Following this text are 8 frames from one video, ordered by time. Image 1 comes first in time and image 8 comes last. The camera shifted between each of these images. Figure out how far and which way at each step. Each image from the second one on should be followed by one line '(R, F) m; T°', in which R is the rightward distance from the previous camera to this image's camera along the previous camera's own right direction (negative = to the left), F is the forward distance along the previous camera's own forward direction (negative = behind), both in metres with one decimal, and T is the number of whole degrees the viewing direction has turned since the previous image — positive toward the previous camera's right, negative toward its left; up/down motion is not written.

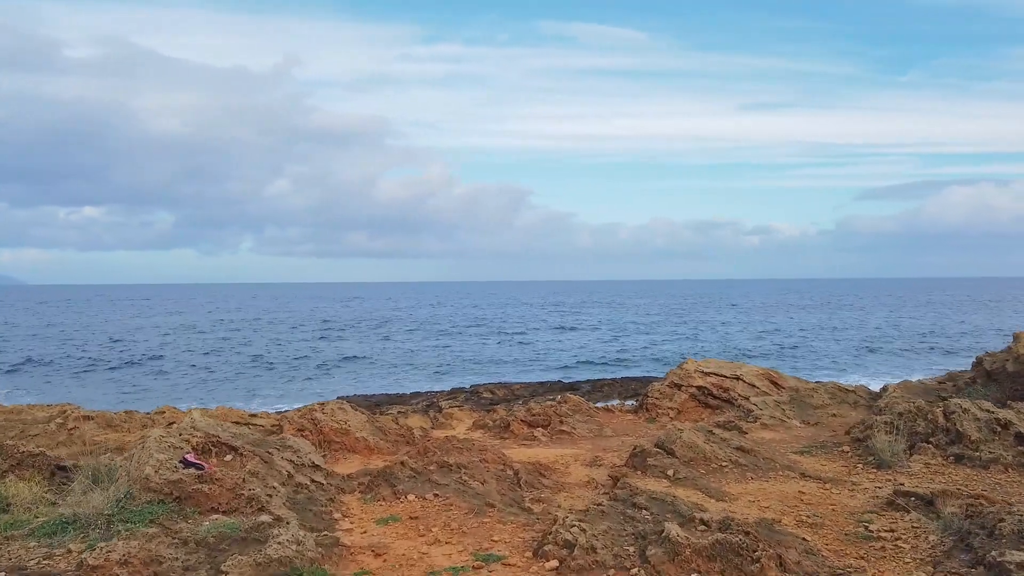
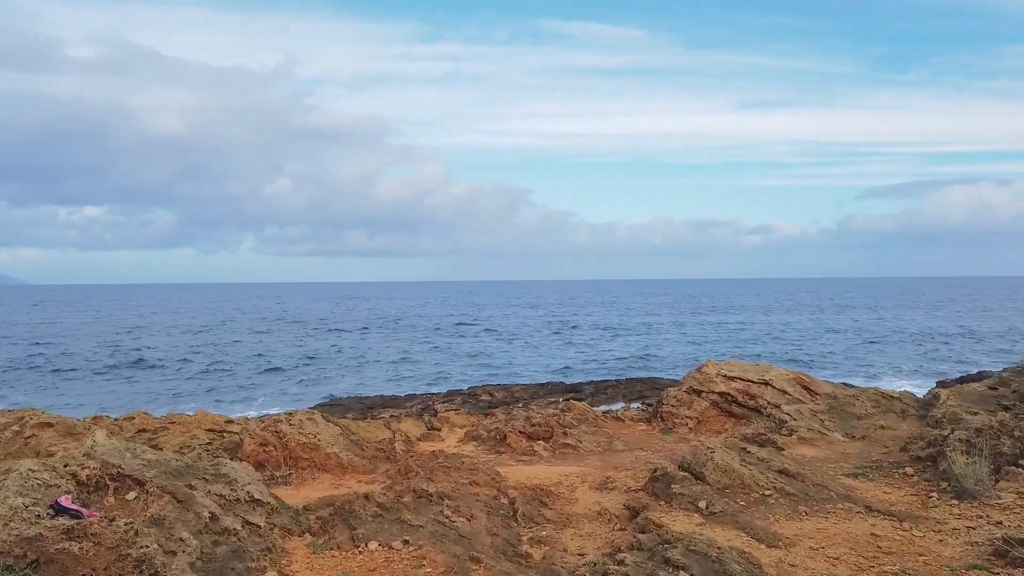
(0.0, +1.0) m; 0°
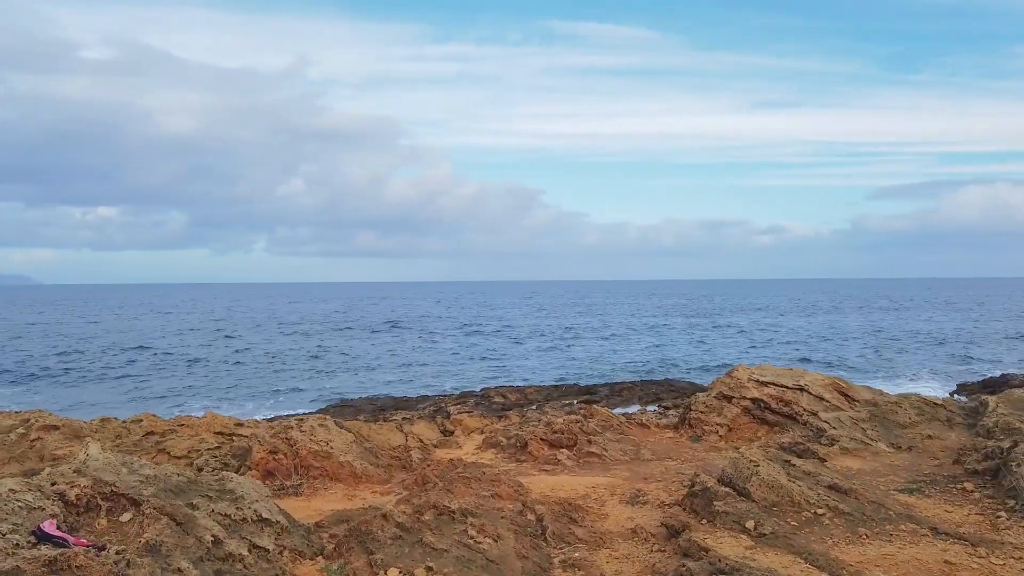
(-0.1, +0.3) m; -1°
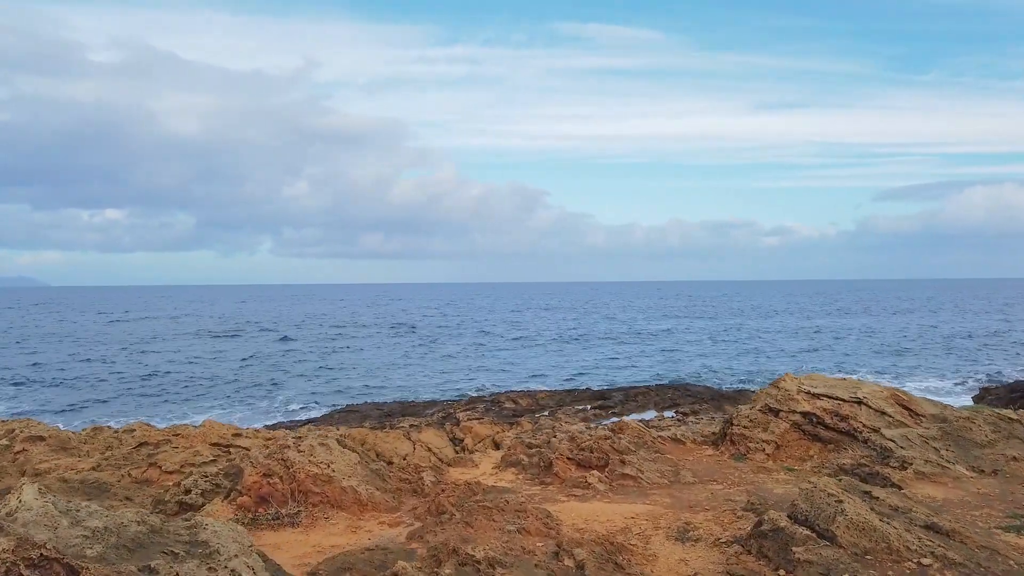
(-0.1, +0.7) m; 0°
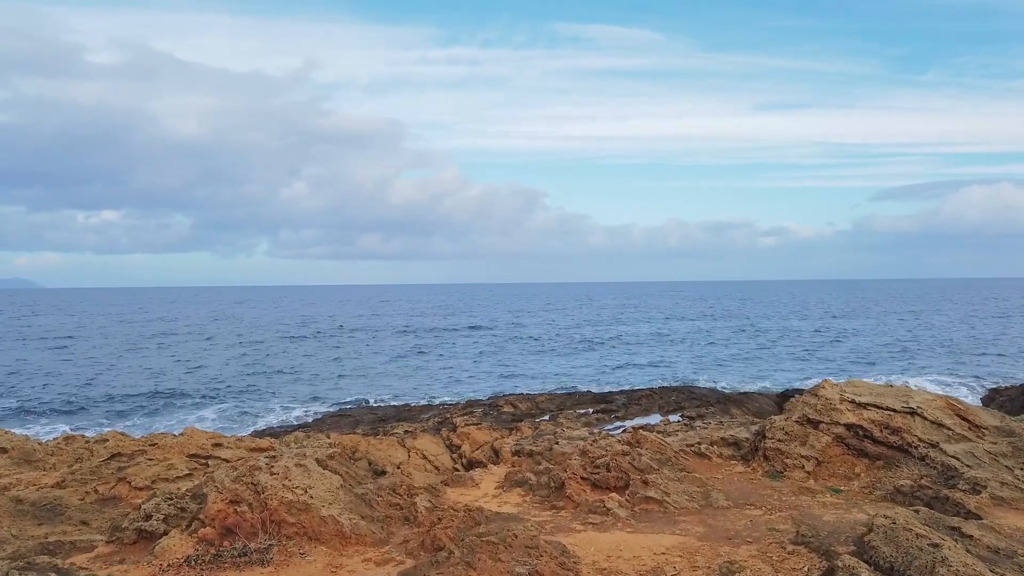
(-0.1, +0.7) m; 0°
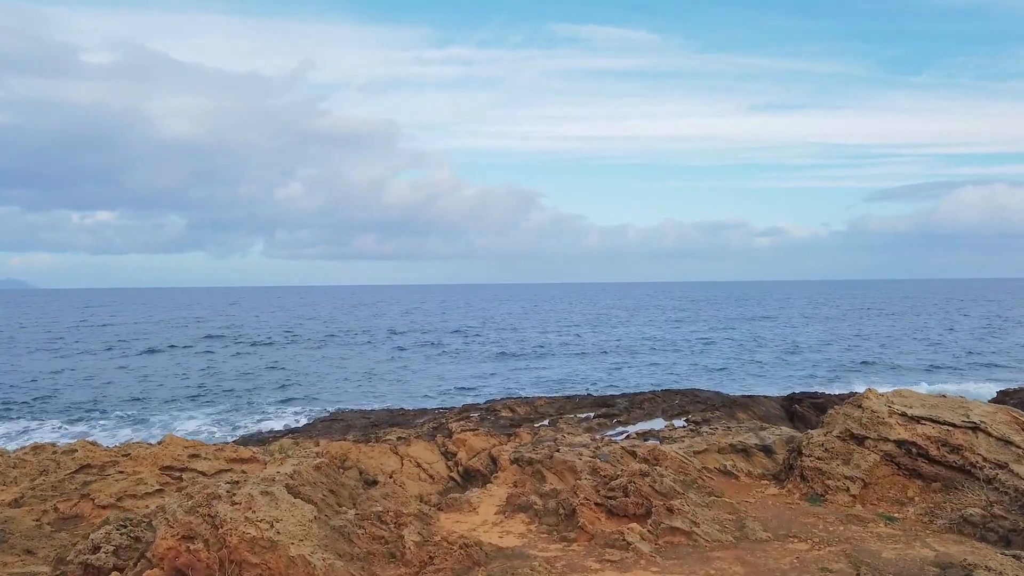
(0.0, +0.7) m; 0°
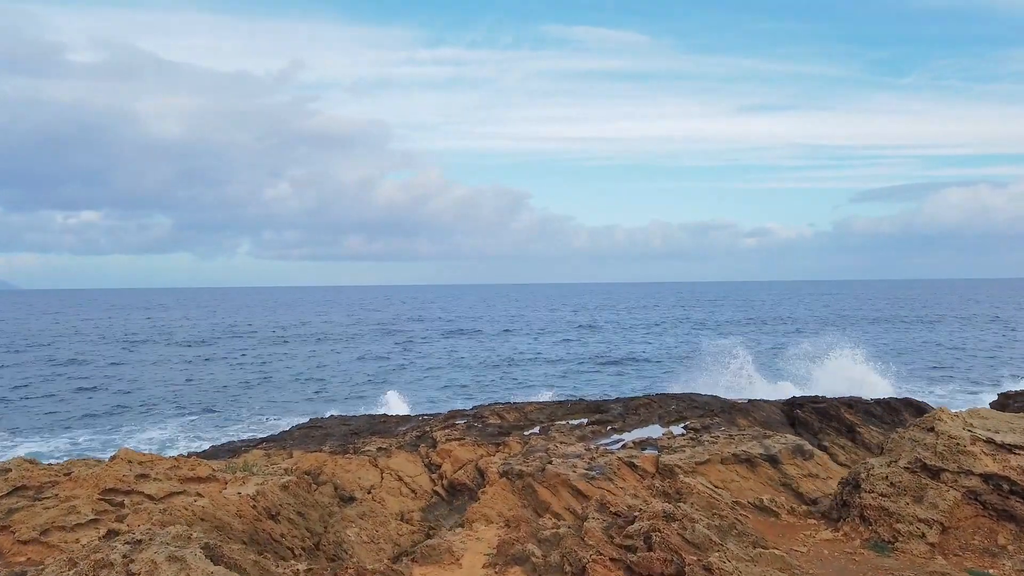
(0.0, +1.0) m; +1°
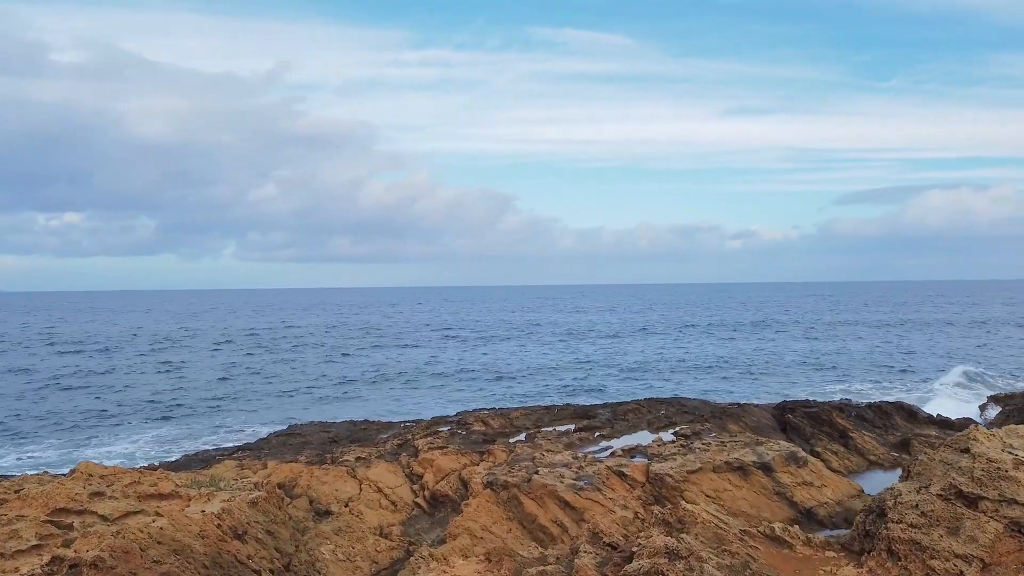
(0.0, +0.5) m; +1°
